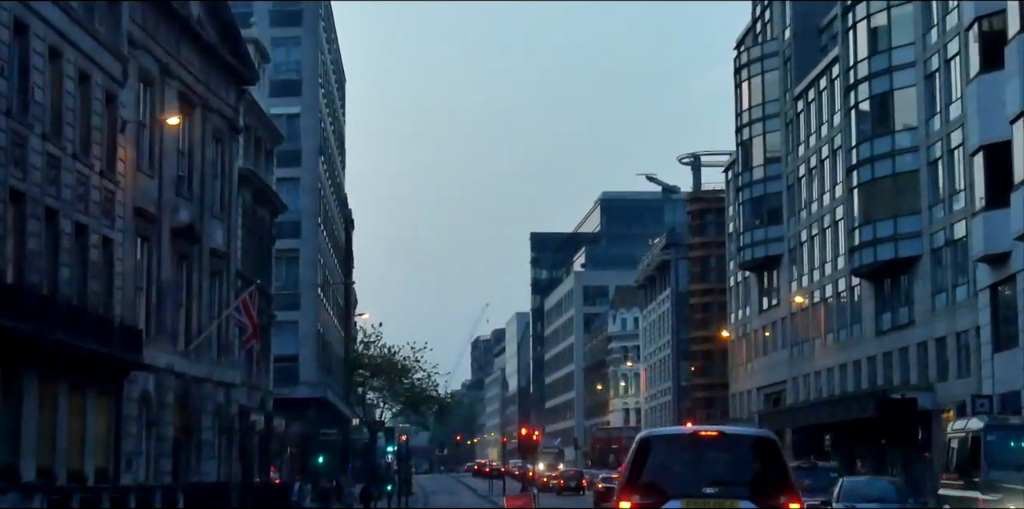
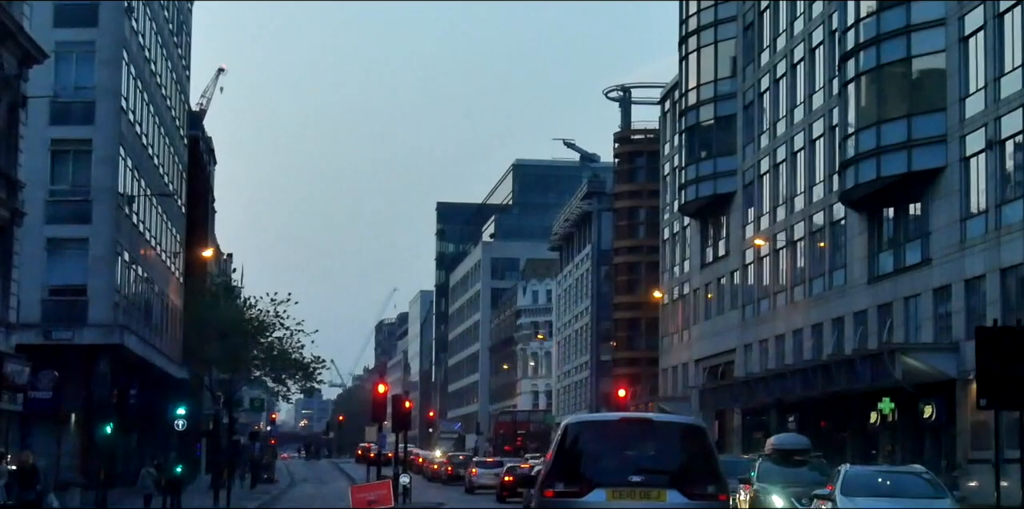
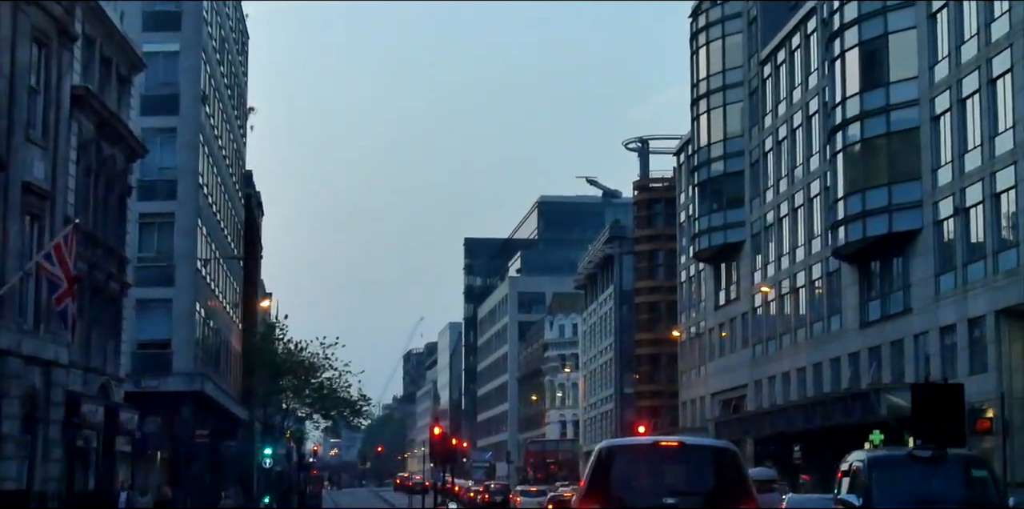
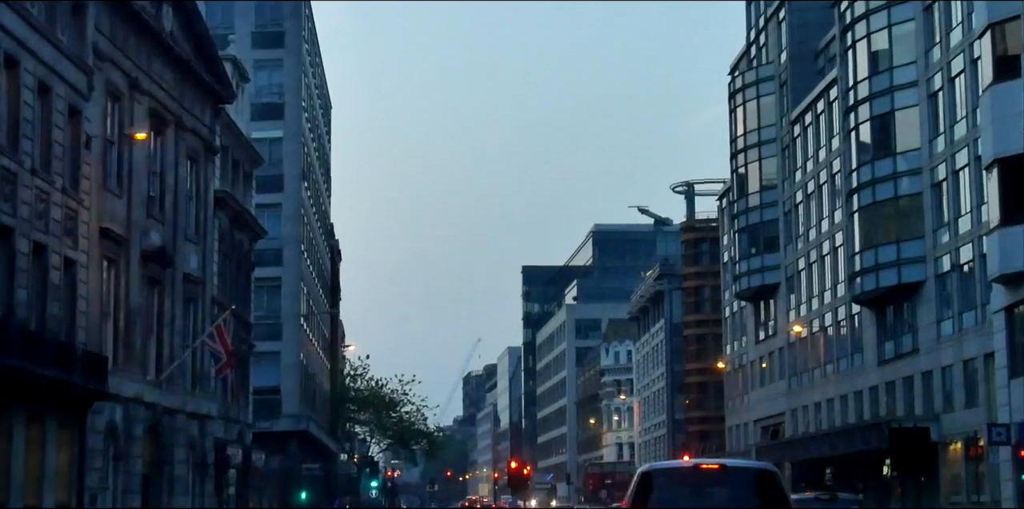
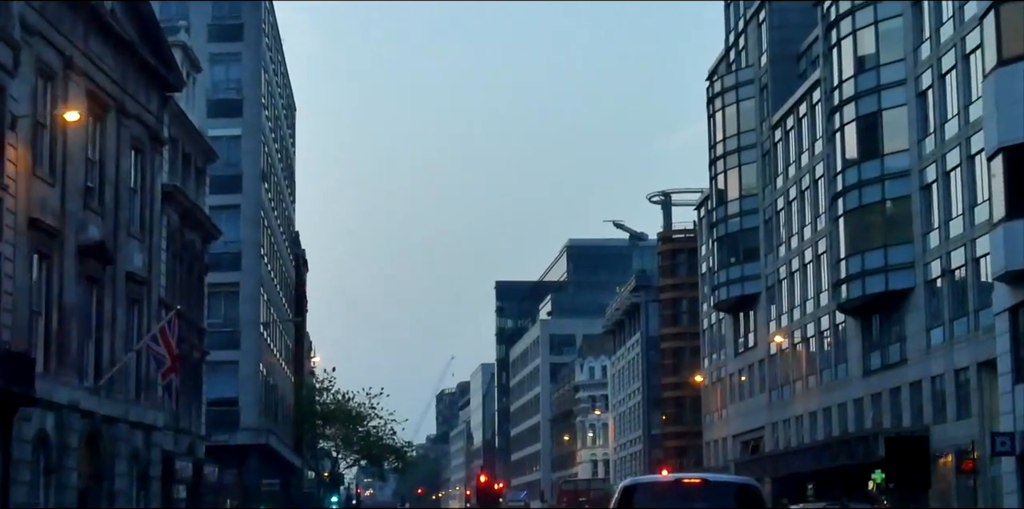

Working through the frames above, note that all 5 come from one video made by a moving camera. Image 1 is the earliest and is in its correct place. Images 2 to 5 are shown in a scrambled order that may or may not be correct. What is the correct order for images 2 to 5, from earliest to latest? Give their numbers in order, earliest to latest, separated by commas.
4, 5, 3, 2
